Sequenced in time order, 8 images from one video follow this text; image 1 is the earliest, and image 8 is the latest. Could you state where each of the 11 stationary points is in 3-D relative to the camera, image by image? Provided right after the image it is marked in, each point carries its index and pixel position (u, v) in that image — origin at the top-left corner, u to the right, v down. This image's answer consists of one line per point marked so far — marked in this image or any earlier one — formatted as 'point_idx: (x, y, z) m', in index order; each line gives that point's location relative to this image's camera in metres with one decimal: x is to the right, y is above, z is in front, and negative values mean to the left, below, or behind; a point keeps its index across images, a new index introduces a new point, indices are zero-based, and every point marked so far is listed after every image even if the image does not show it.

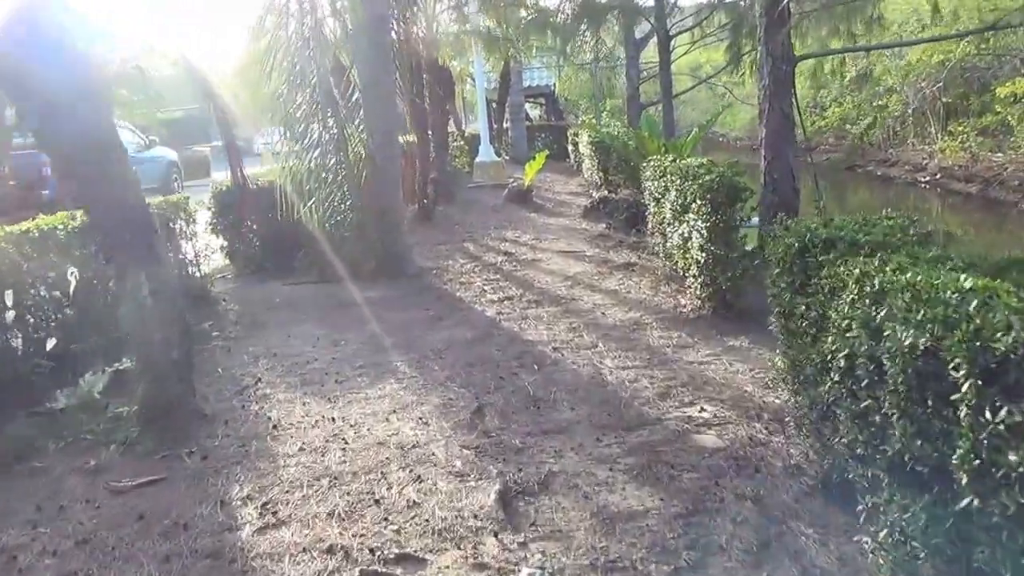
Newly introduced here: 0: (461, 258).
0: (-0.5, +0.3, +8.0) m
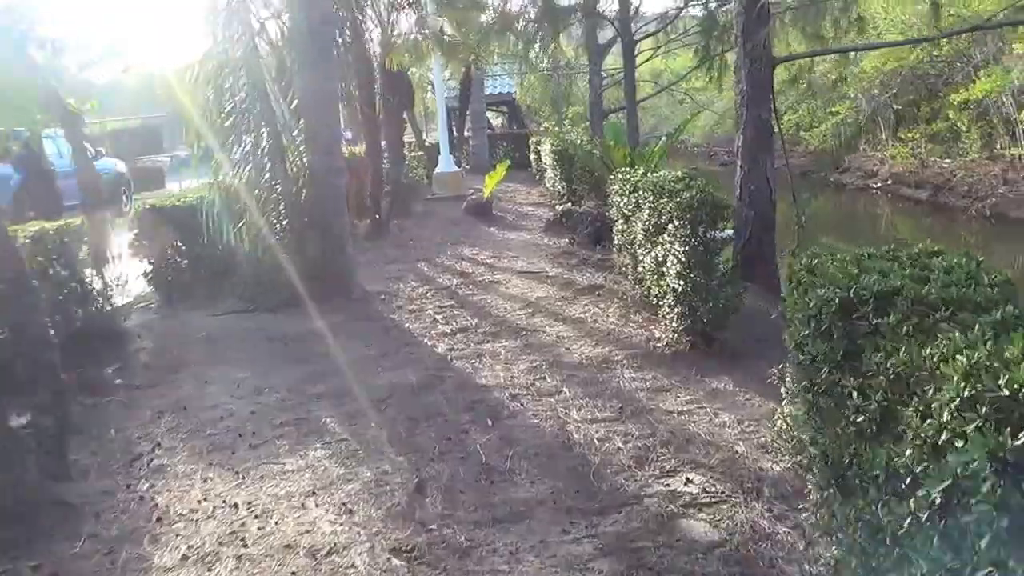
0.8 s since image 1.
0: (-0.9, +0.1, +7.3) m
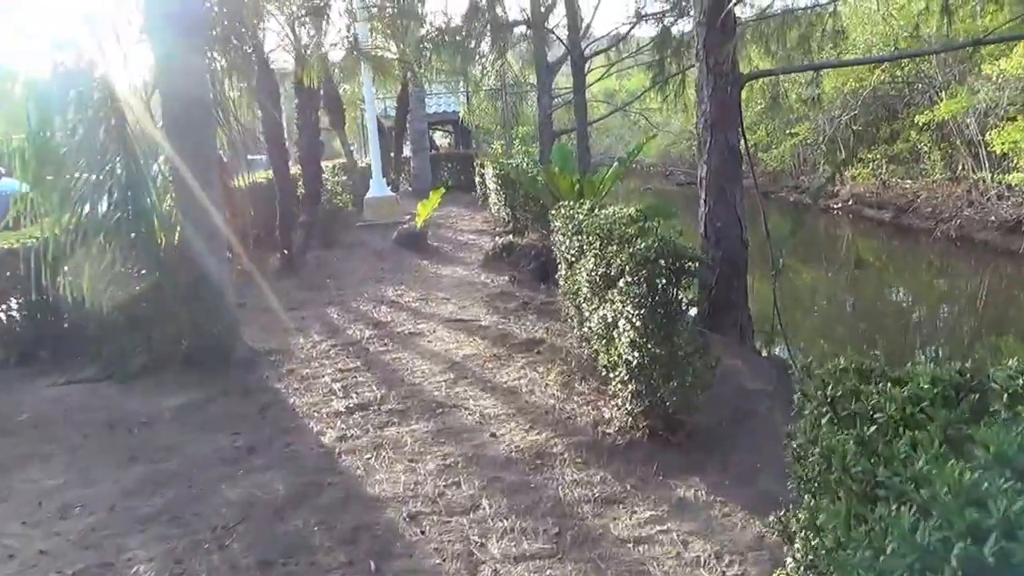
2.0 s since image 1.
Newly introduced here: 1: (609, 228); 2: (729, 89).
0: (-1.4, -0.3, +6.1) m
1: (+0.5, +0.3, +4.3) m
2: (+1.4, +1.3, +5.5) m
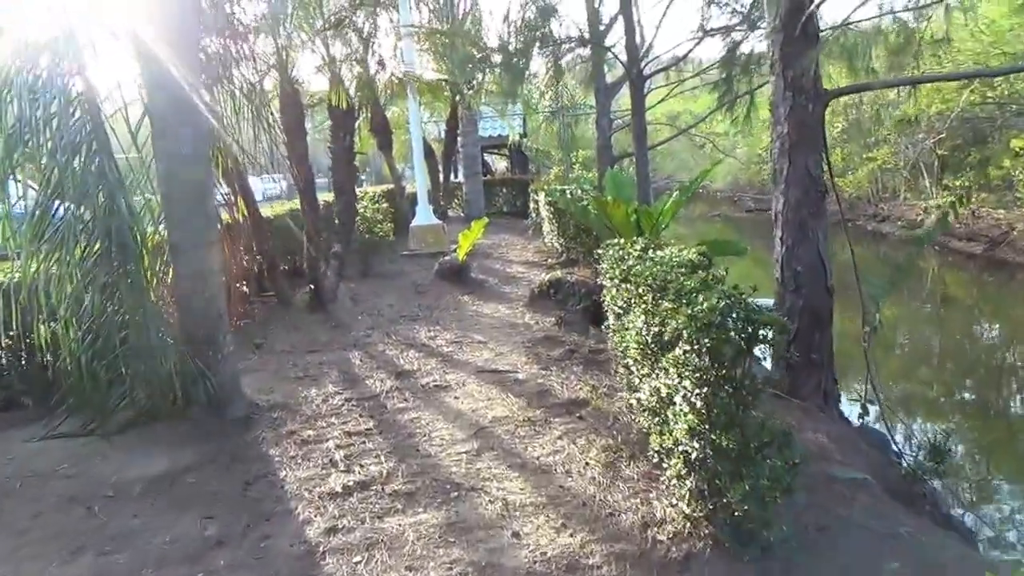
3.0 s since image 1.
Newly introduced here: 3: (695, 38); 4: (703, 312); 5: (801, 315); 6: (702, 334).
0: (-1.1, -0.5, +5.4) m
1: (+0.6, 0.0, +3.5) m
2: (+1.6, +1.0, +4.7) m
3: (+1.9, +2.7, +9.3) m
4: (+0.7, -0.1, +3.0) m
5: (+1.6, -0.2, +4.8) m
6: (+0.6, -0.2, +2.9) m
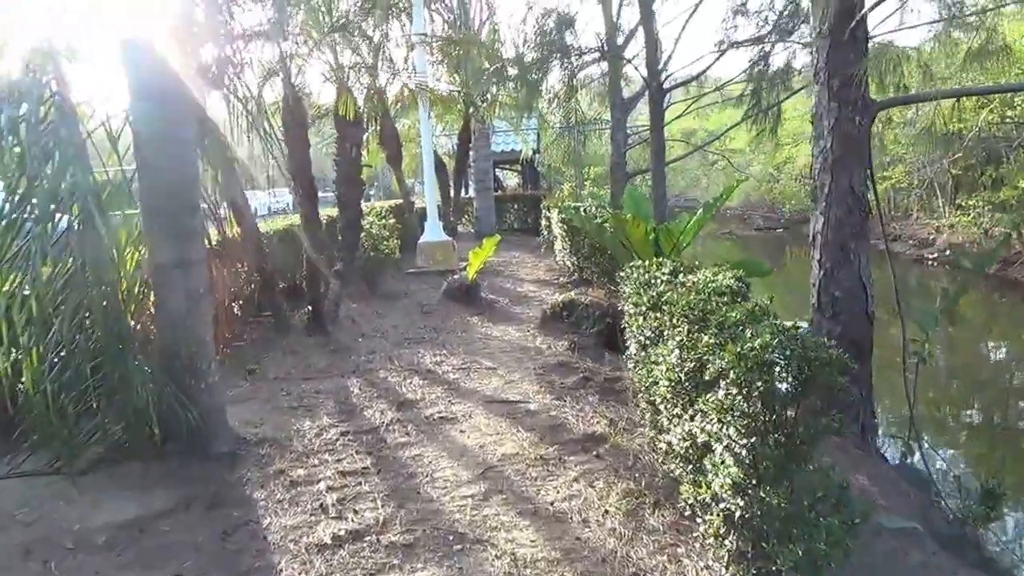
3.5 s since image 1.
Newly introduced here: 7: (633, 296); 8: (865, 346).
0: (-1.1, -0.7, +5.0) m
1: (+0.7, -0.1, +3.1) m
2: (+1.7, +0.8, +4.3) m
3: (+2.1, +2.4, +9.0) m
4: (+0.7, -0.2, +2.6) m
5: (+1.7, -0.3, +4.4) m
6: (+0.7, -0.2, +2.5) m
7: (+0.6, 0.0, +4.2) m
8: (+1.8, -0.3, +4.5) m
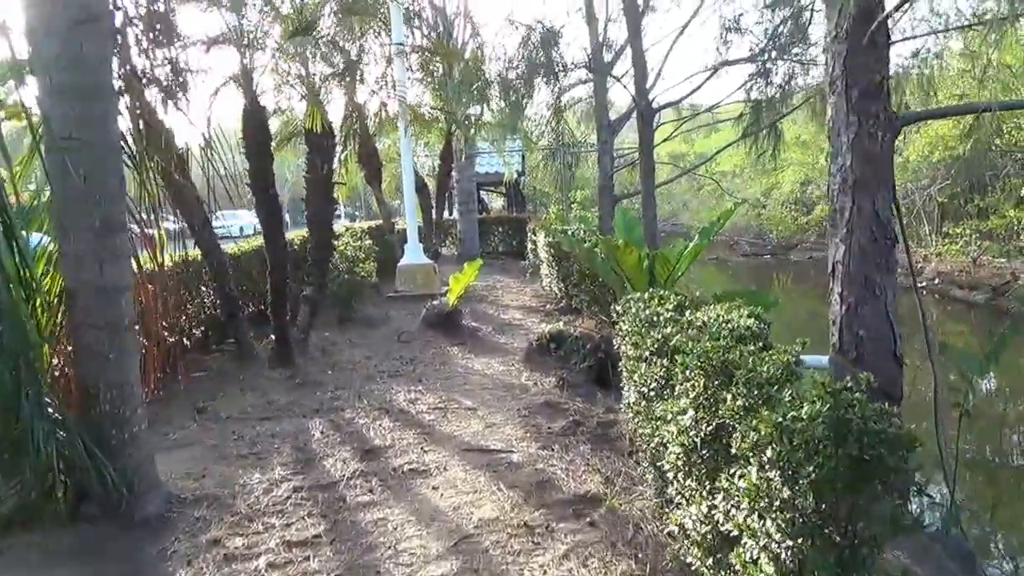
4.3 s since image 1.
0: (-1.2, -0.8, +4.4) m
1: (+0.6, -0.2, +2.6) m
2: (+1.6, +0.7, +3.8) m
3: (+2.0, +2.1, +8.5) m
4: (+0.7, -0.3, +2.0) m
5: (+1.6, -0.5, +3.9) m
6: (+0.6, -0.4, +1.9) m
7: (+0.5, -0.2, +3.7) m
8: (+1.7, -0.5, +4.0) m
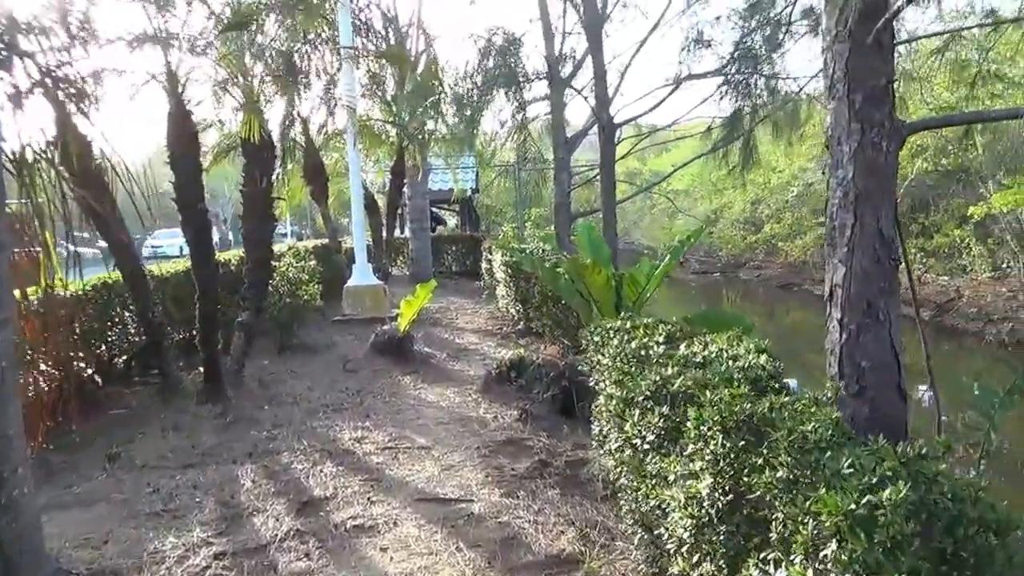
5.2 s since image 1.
0: (-1.3, -0.9, +3.8) m
1: (+0.5, -0.3, +2.1) m
2: (+1.5, +0.6, +3.4) m
3: (+1.5, +1.9, +8.1) m
4: (+0.6, -0.4, +1.5) m
5: (+1.4, -0.6, +3.4) m
6: (+0.6, -0.4, +1.4) m
7: (+0.4, -0.3, +3.2) m
8: (+1.6, -0.6, +3.5) m
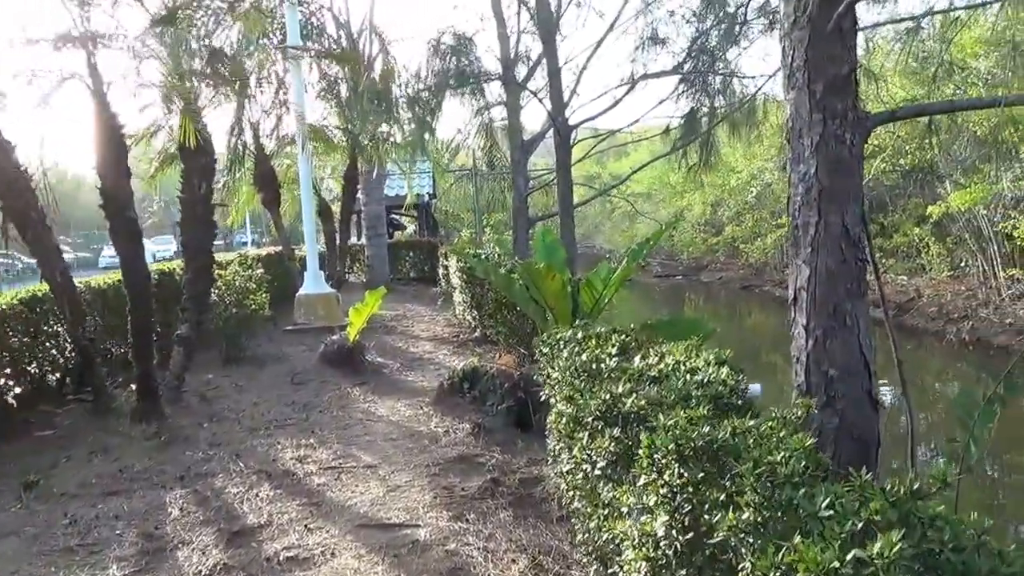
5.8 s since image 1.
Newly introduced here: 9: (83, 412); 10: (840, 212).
0: (-1.6, -1.0, +3.5) m
1: (+0.4, -0.3, +1.8) m
2: (+1.2, +0.6, +3.2) m
3: (+1.1, +1.9, +7.9) m
4: (+0.5, -0.4, +1.3) m
5: (+1.2, -0.6, +3.2) m
6: (+0.5, -0.4, +1.2) m
7: (+0.2, -0.3, +2.9) m
8: (+1.4, -0.6, +3.4) m
9: (-2.7, -0.8, +5.5) m
10: (+1.2, +0.3, +3.2) m
